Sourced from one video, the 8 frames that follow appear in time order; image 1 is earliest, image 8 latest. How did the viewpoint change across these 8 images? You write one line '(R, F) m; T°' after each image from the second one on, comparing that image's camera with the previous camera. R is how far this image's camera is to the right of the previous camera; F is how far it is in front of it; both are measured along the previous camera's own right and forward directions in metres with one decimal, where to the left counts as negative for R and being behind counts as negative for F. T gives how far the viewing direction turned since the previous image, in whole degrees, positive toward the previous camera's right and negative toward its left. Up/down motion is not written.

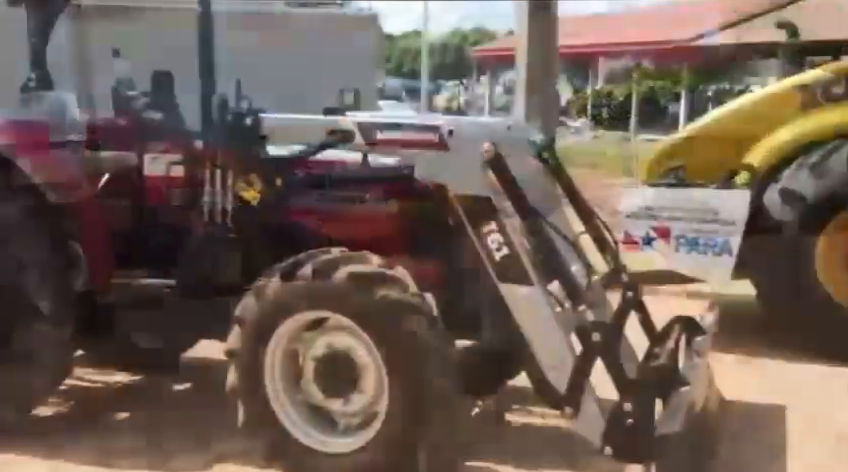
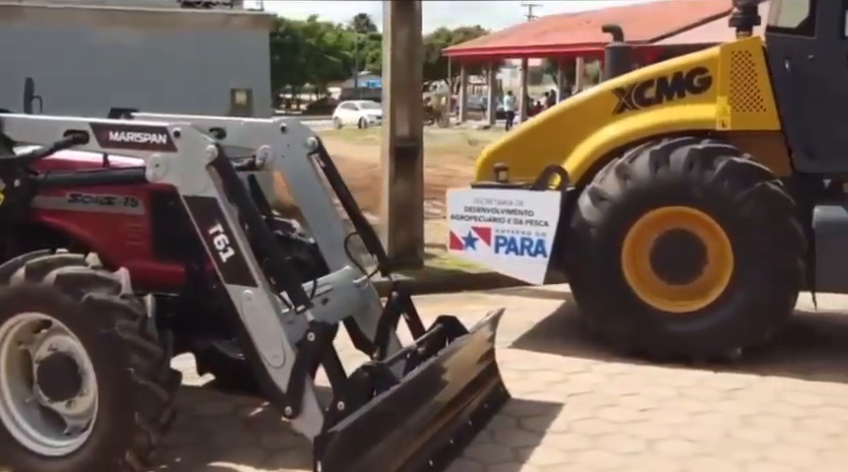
(+0.8, 0.0) m; +3°
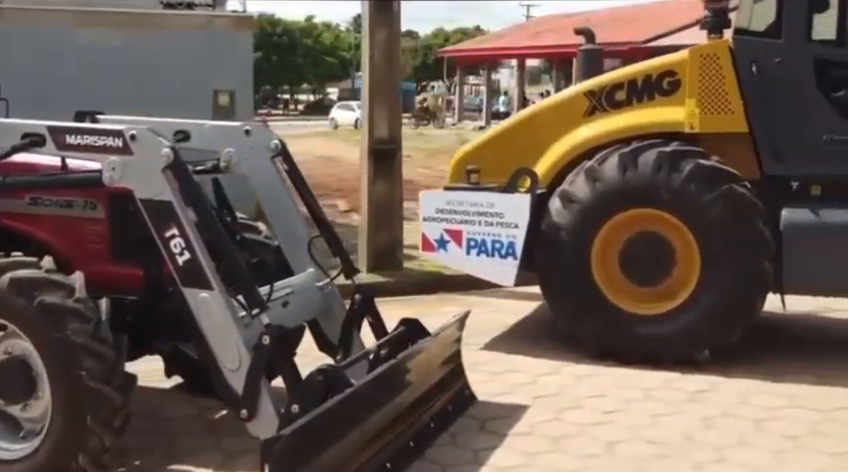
(+0.1, 0.0) m; 0°
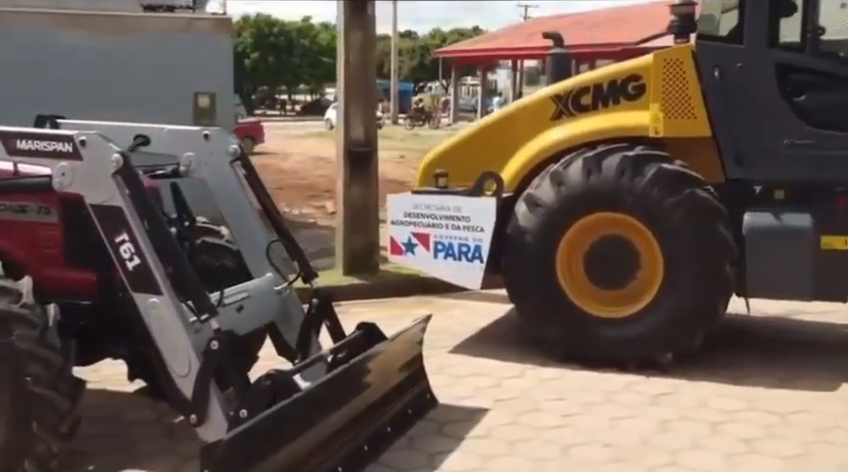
(+0.1, 0.0) m; +1°
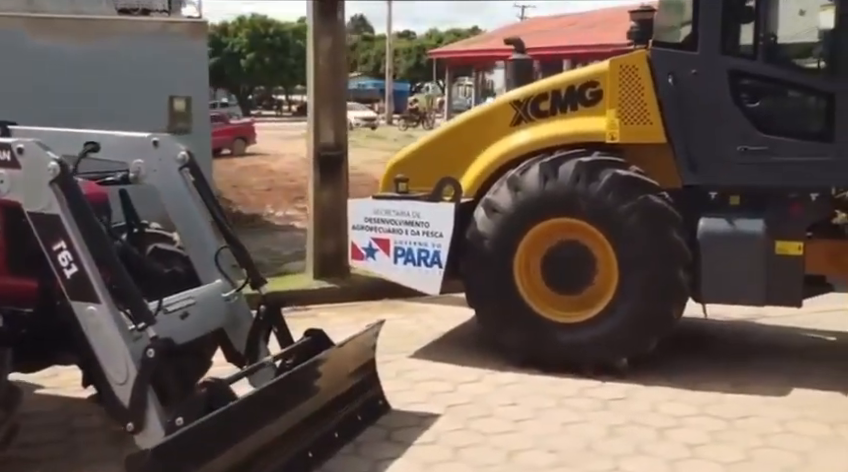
(+0.2, 0.0) m; +1°
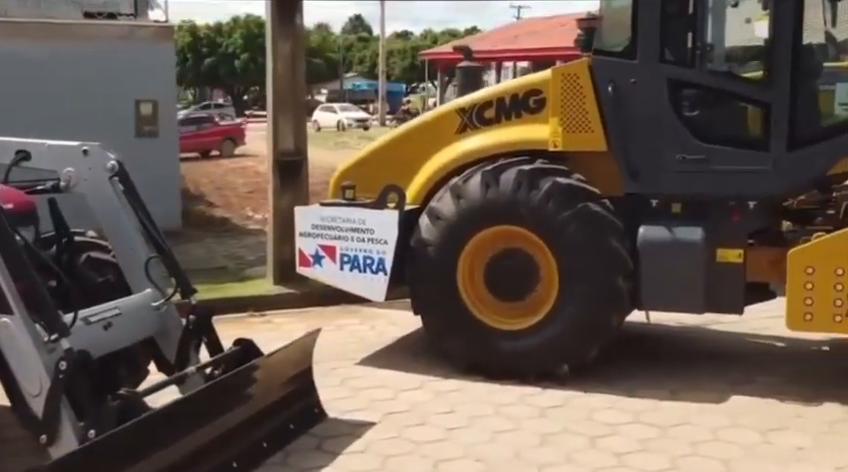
(+0.2, 0.0) m; +1°
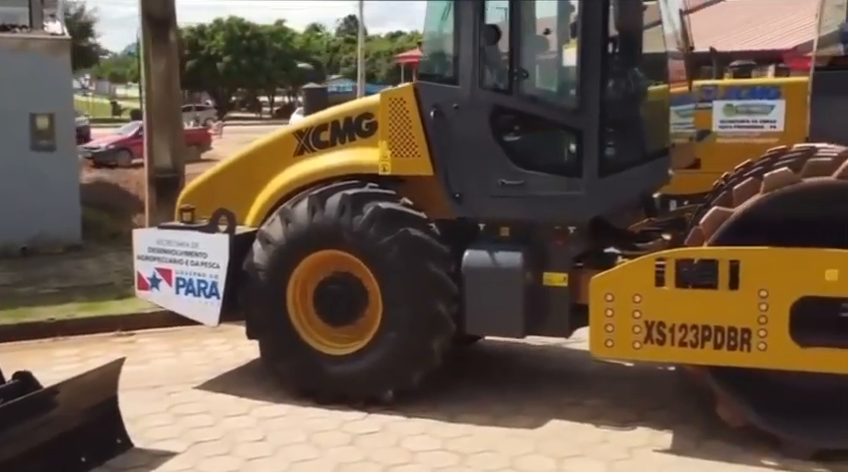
(+0.7, 0.0) m; +3°
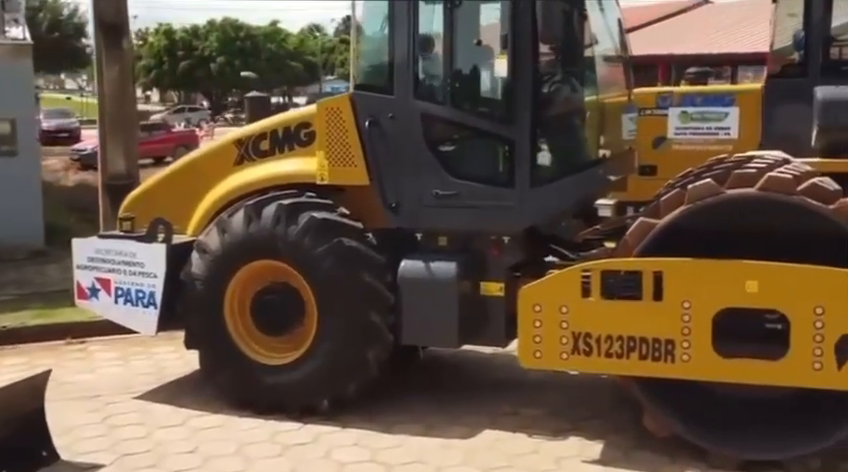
(+0.3, 0.0) m; +1°
